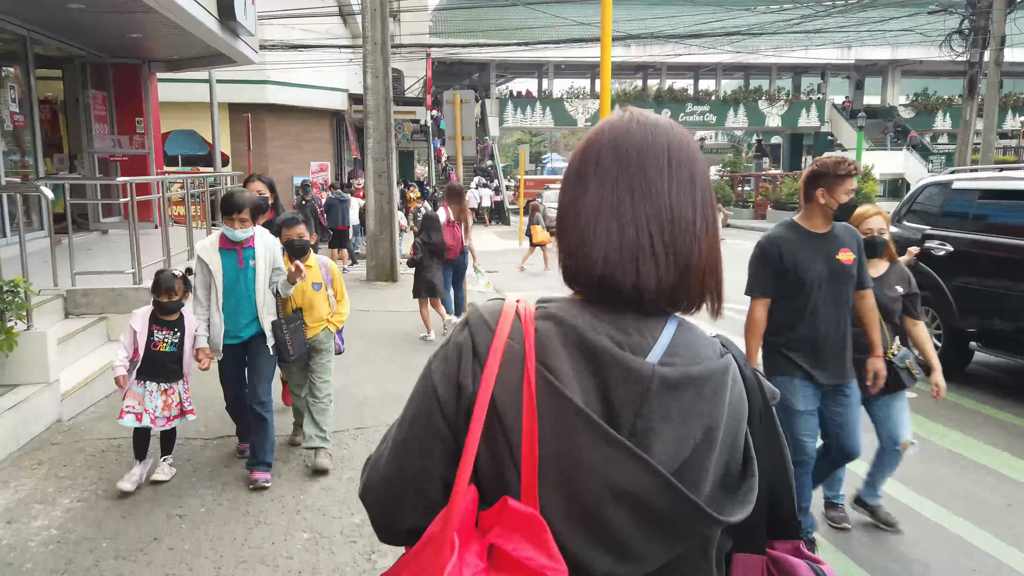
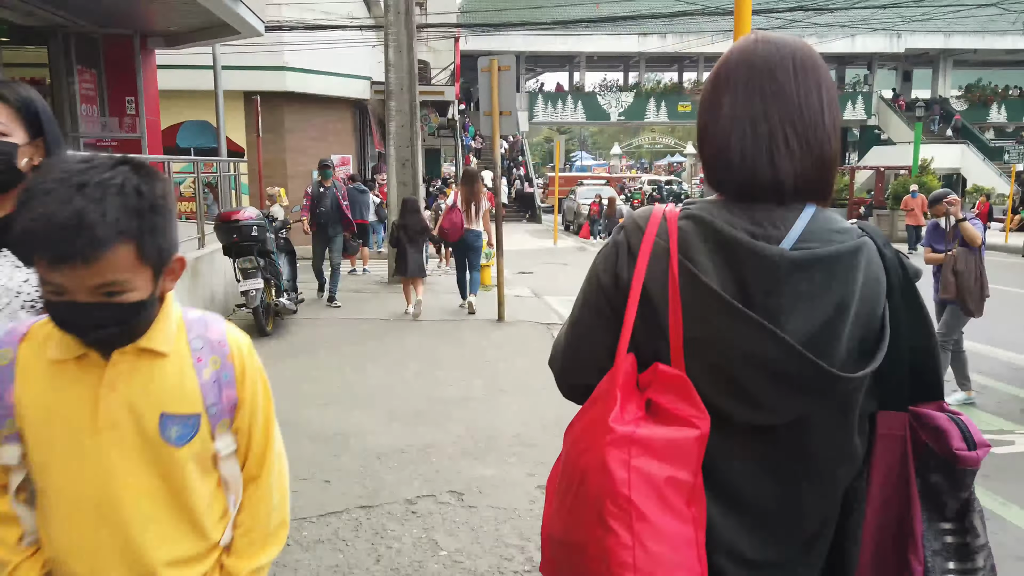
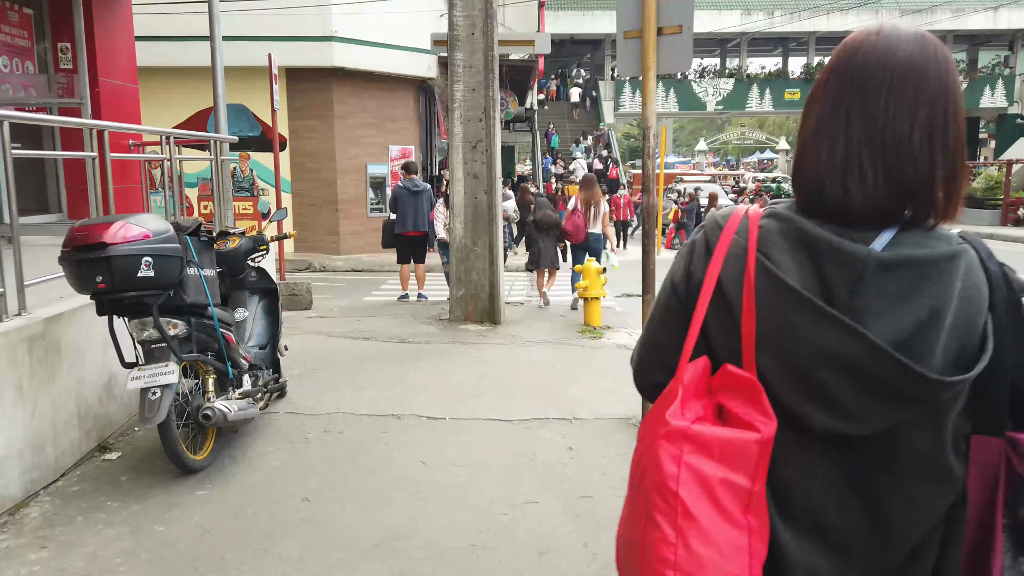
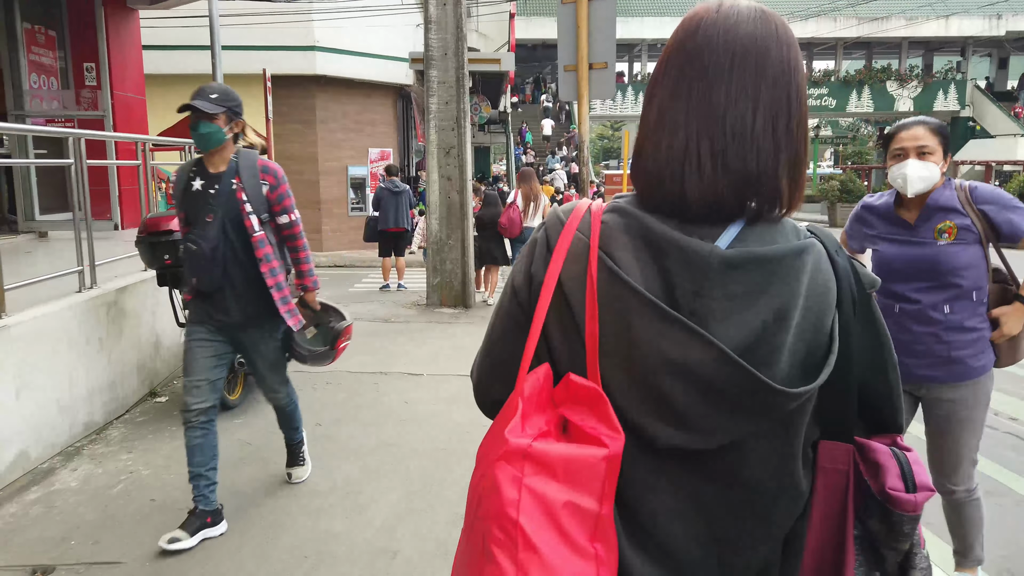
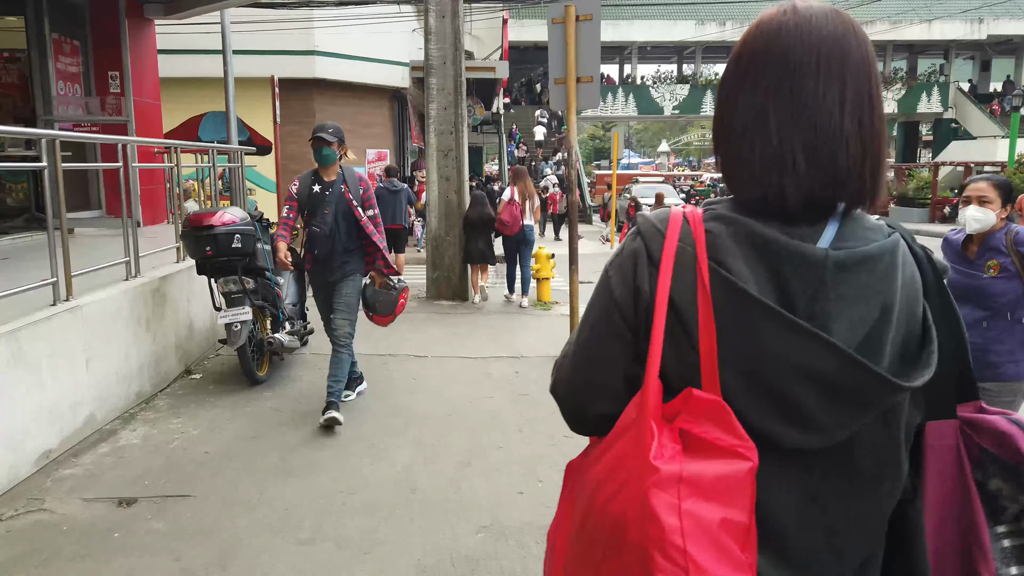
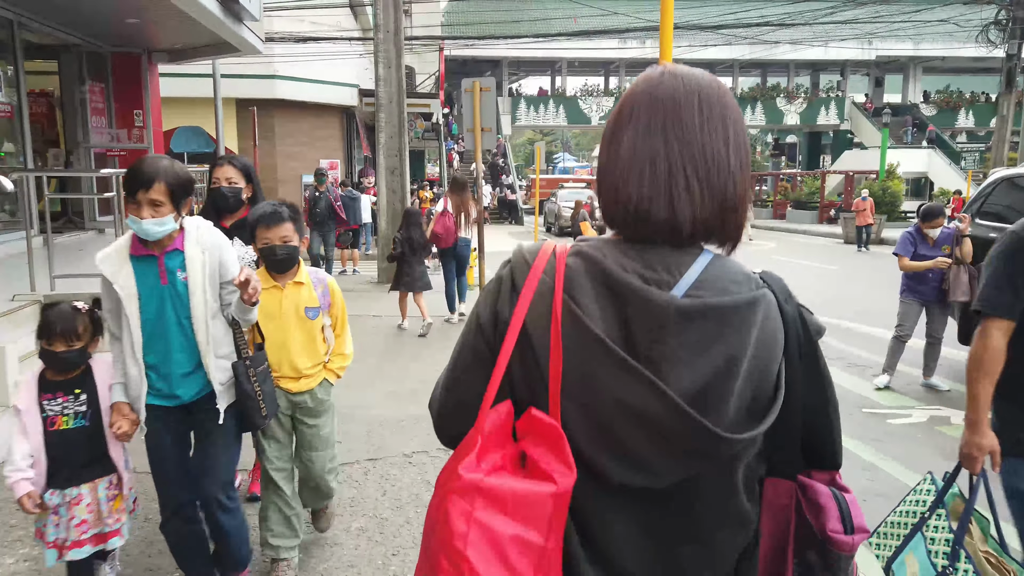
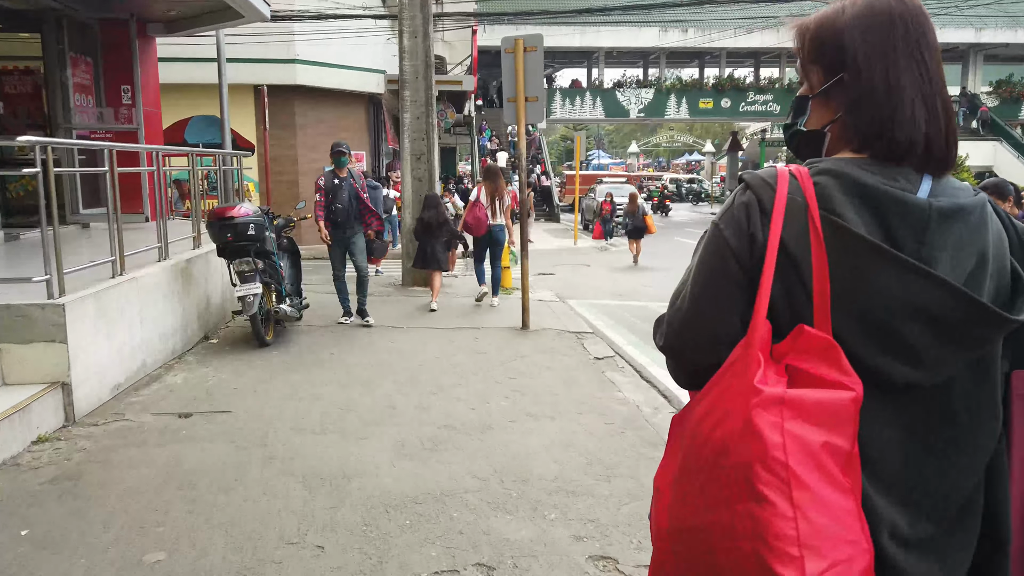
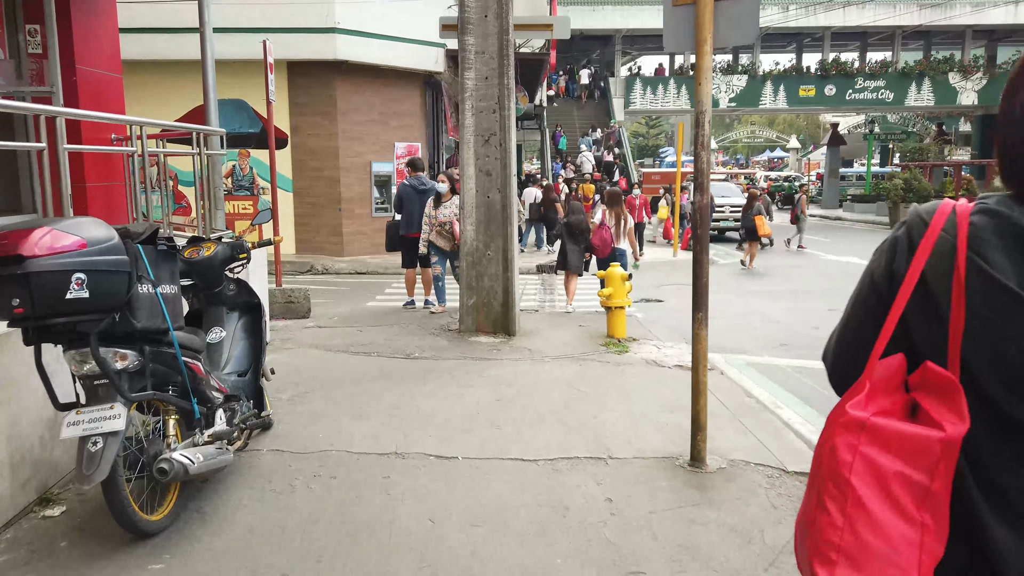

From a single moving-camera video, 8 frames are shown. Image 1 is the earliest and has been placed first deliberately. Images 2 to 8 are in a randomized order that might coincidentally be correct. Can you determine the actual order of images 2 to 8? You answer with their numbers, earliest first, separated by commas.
6, 2, 7, 5, 4, 3, 8
